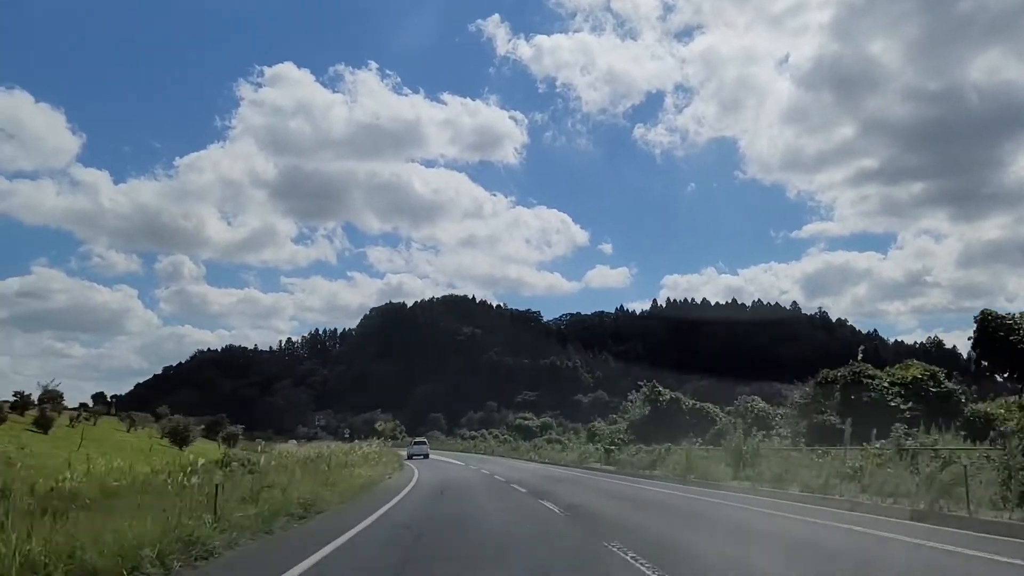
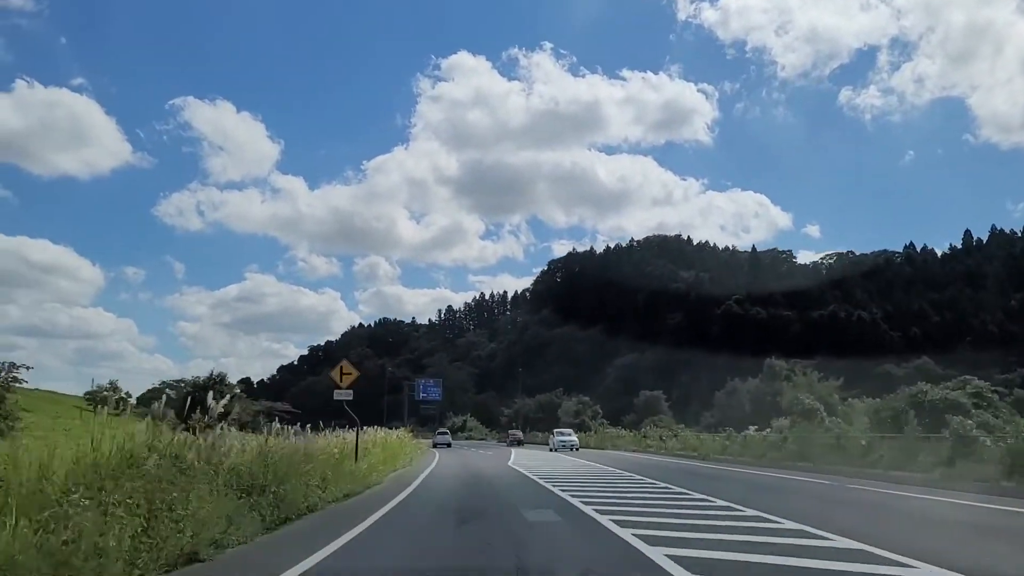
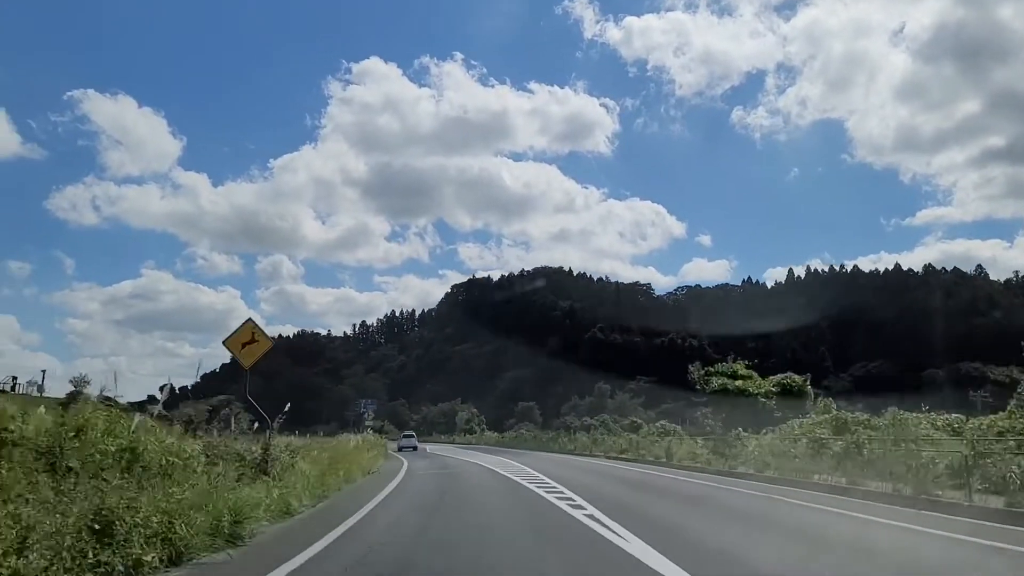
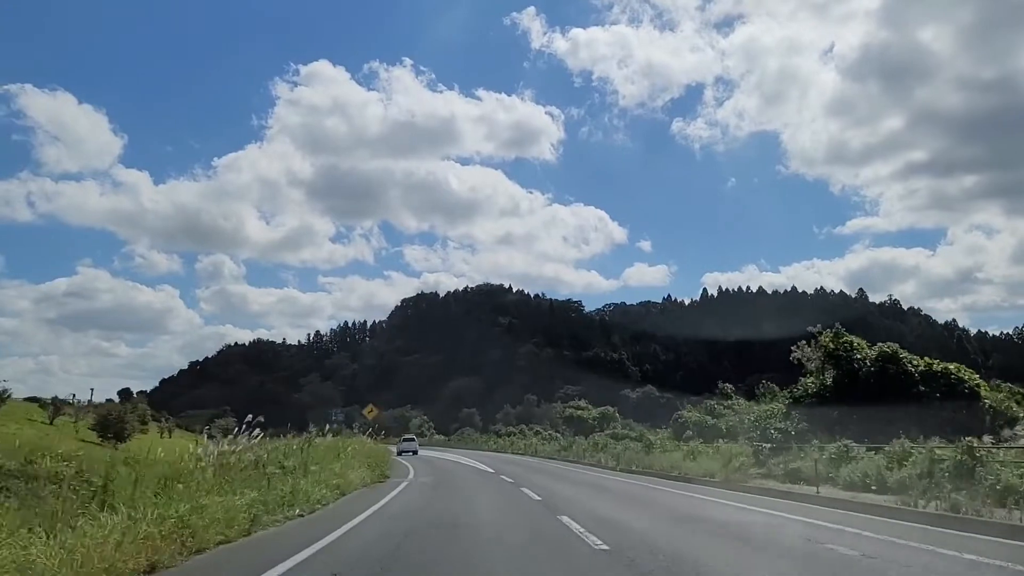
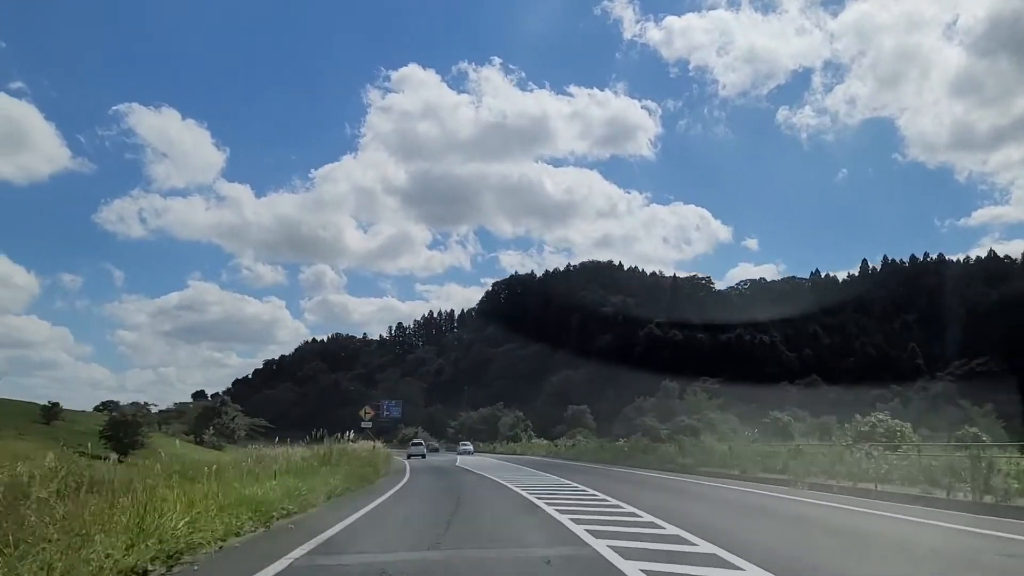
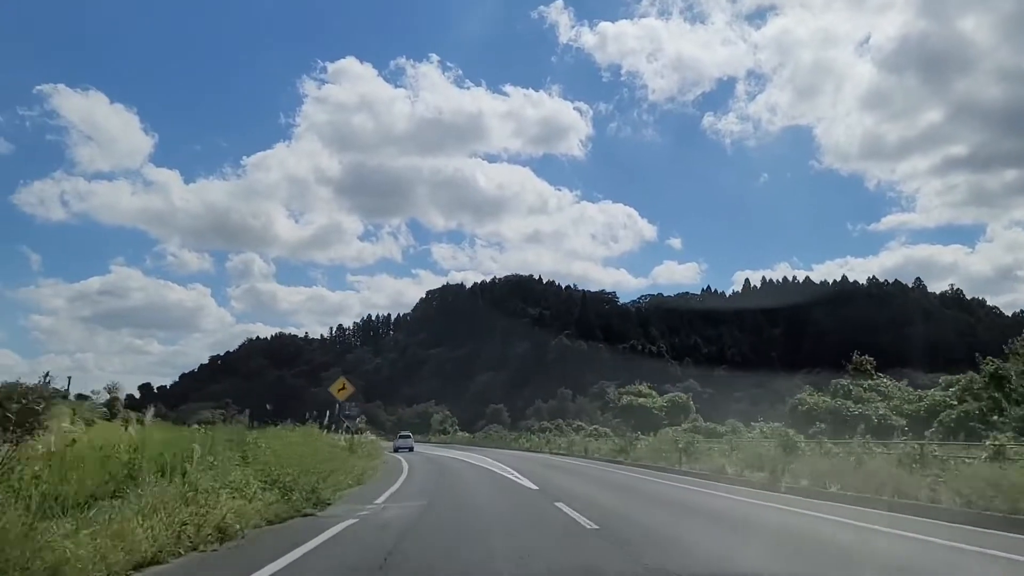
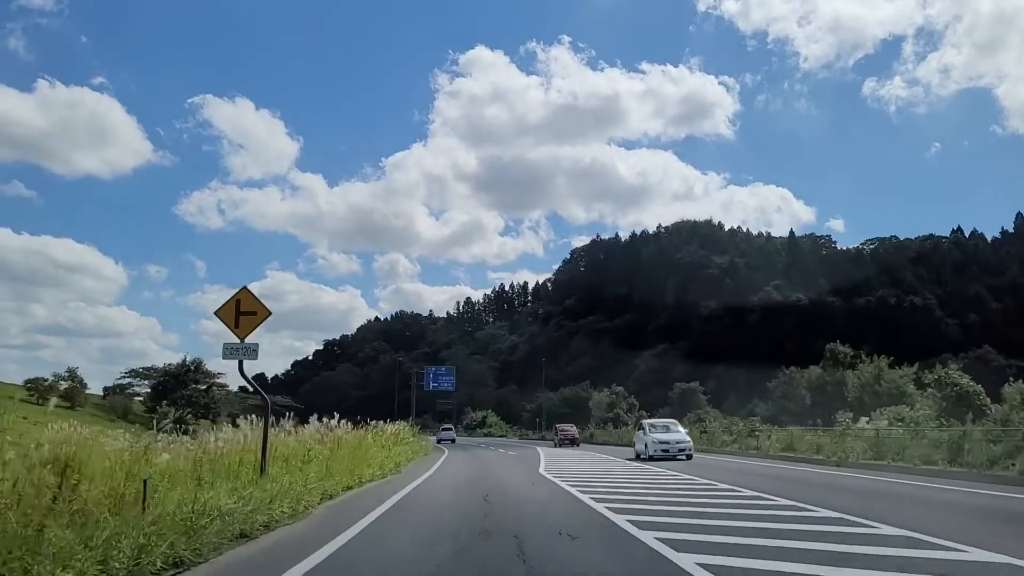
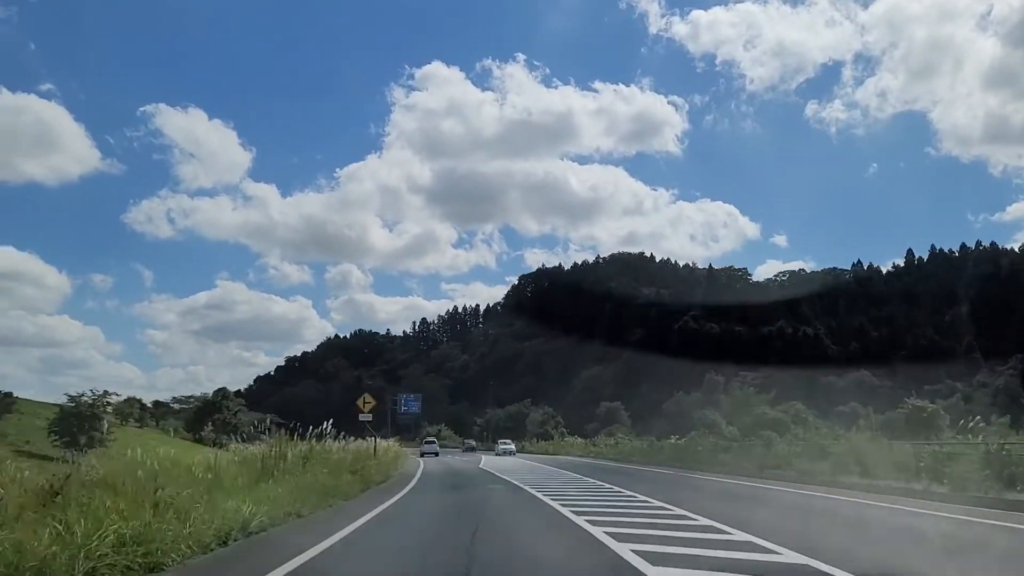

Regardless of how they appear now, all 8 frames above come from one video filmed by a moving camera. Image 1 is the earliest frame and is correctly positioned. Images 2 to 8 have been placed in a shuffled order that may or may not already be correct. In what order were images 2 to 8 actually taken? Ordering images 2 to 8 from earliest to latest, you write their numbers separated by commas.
4, 6, 3, 5, 8, 2, 7
